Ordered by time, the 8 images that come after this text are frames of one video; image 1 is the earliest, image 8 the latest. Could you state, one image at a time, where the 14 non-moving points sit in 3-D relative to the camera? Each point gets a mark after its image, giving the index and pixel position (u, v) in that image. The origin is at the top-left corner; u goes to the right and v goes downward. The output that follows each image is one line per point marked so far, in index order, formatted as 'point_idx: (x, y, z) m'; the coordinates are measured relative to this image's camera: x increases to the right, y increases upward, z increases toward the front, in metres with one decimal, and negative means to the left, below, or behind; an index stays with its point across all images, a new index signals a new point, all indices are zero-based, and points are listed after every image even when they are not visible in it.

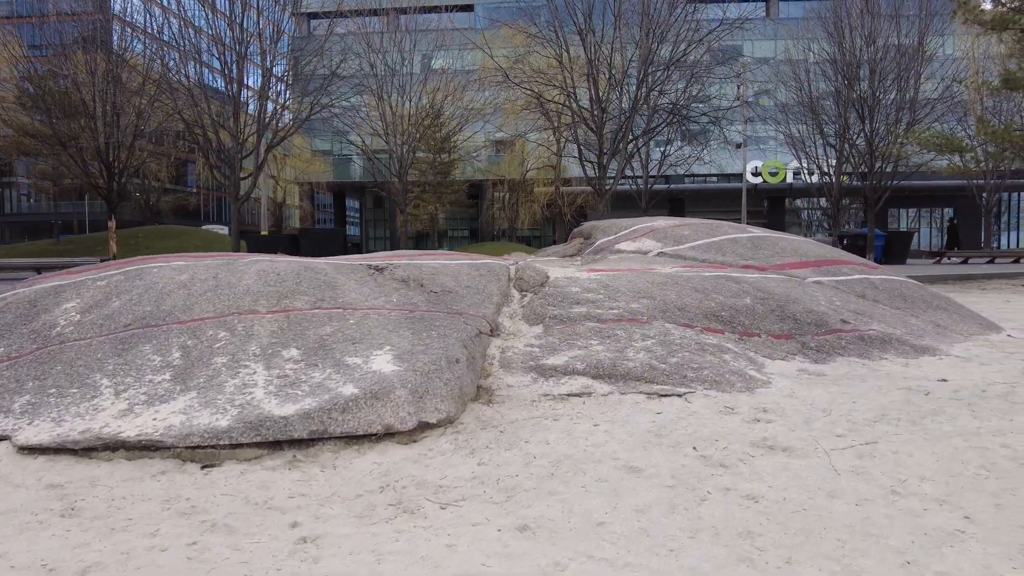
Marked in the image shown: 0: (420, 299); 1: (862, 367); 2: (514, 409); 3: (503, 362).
0: (-0.9, -0.1, +6.4) m
1: (+3.5, -0.8, +6.5) m
2: (0.0, -0.9, +5.0) m
3: (-0.1, -0.7, +5.7) m
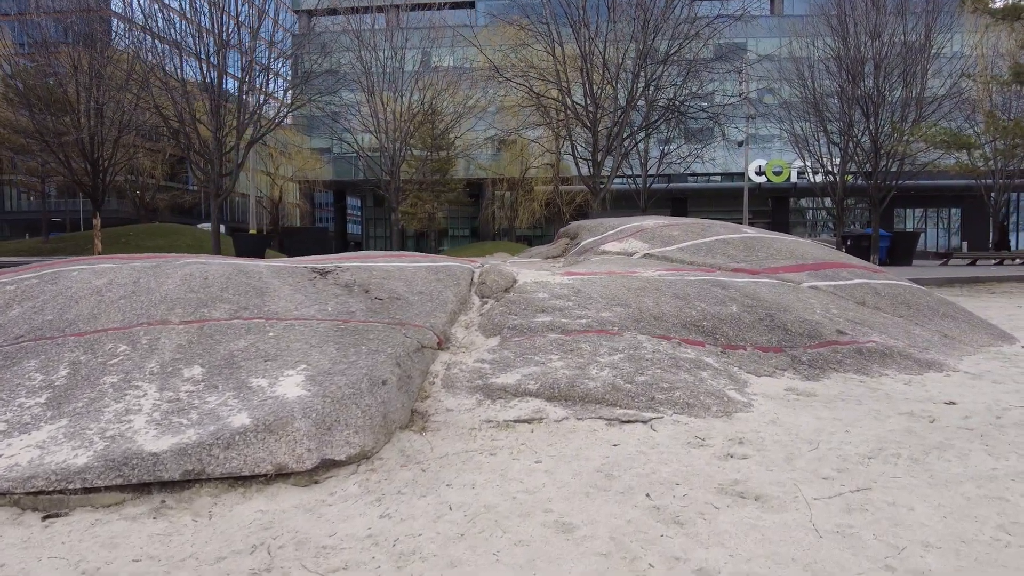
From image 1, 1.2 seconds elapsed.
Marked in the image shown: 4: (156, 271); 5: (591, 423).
0: (-1.3, -0.2, +5.7) m
1: (+3.1, -0.9, +5.8) m
2: (-0.4, -1.0, +4.3) m
3: (-0.5, -0.7, +5.0) m
4: (-3.4, +0.1, +6.2) m
5: (+0.5, -0.9, +4.5) m
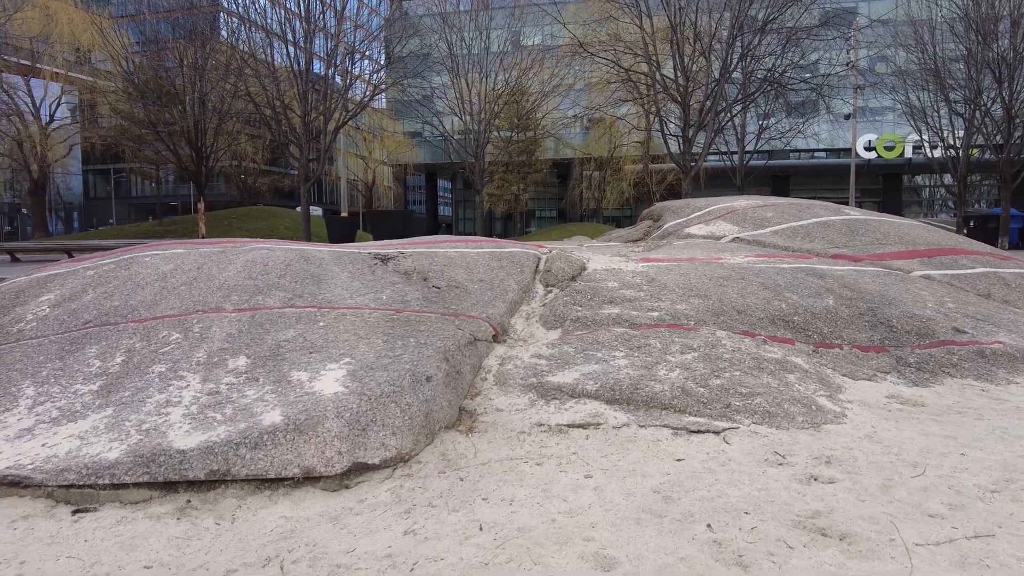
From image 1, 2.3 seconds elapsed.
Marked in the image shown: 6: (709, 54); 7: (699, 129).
0: (-0.8, -0.1, +5.4) m
1: (+3.6, -0.8, +4.9) m
2: (-0.1, -1.0, +4.0) m
3: (-0.1, -0.6, +4.7) m
4: (-2.8, +0.3, +6.2) m
5: (+0.9, -0.9, +4.1) m
6: (+5.6, +6.6, +18.3) m
7: (+5.6, +4.8, +19.6) m
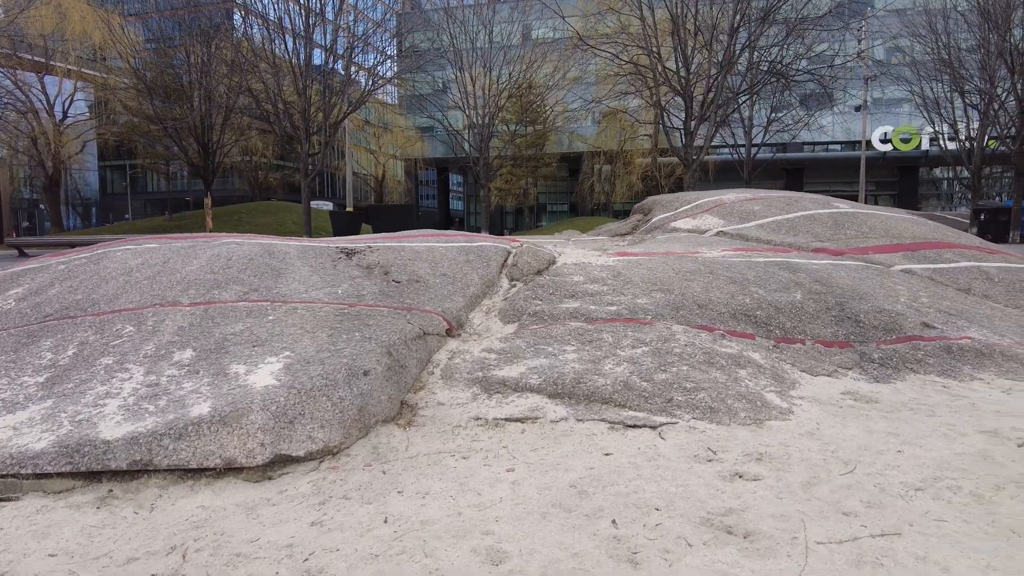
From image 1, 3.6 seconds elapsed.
0: (-1.2, 0.0, +5.5) m
1: (+3.2, -0.8, +4.9) m
2: (-0.5, -0.9, +4.0) m
3: (-0.5, -0.6, +4.7) m
4: (-3.1, +0.3, +6.2) m
5: (+0.5, -0.9, +4.0) m
6: (+5.6, +6.7, +18.0) m
7: (+5.6, +5.0, +19.4) m
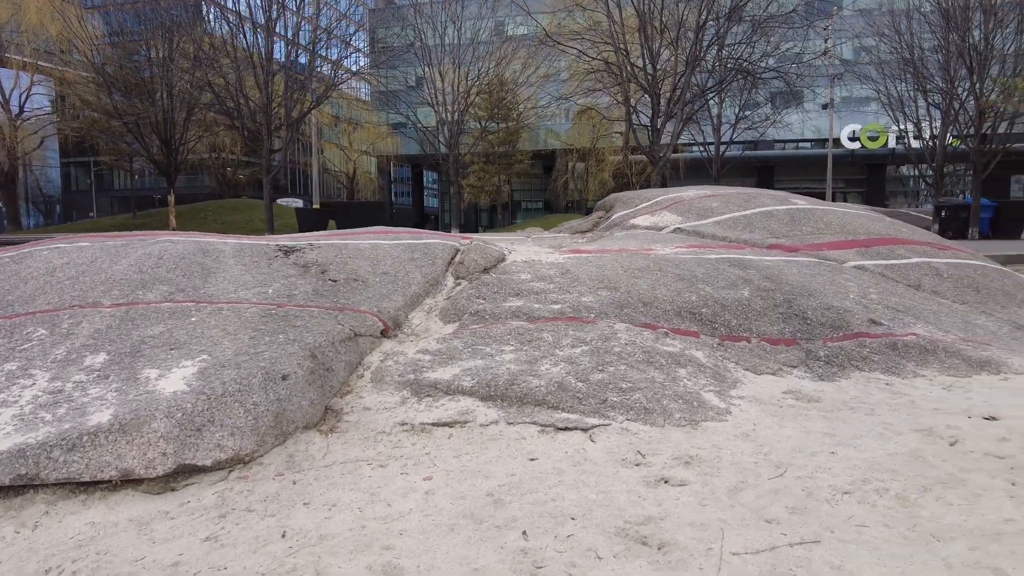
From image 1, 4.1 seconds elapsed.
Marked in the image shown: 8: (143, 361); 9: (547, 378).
0: (-1.7, 0.0, +5.2) m
1: (+2.7, -0.7, +4.8) m
2: (-1.0, -0.9, +3.8) m
3: (-0.9, -0.6, +4.5) m
4: (-3.6, +0.3, +6.0) m
5: (0.0, -0.9, +3.9) m
6: (+4.7, +6.8, +18.0) m
7: (+4.6, +5.1, +19.4) m
8: (-2.3, -0.5, +4.1) m
9: (+0.2, -0.6, +4.3) m
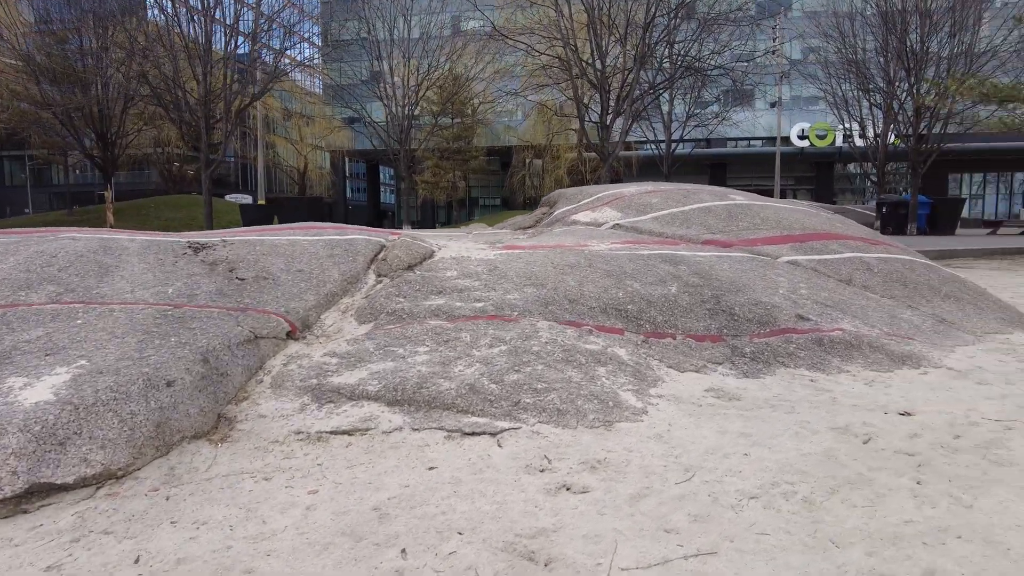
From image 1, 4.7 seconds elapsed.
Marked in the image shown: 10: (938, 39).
0: (-2.3, 0.0, +4.9) m
1: (+2.1, -0.7, +4.7) m
2: (-1.5, -0.9, +3.5) m
3: (-1.5, -0.6, +4.2) m
4: (-4.3, +0.3, +5.5) m
5: (-0.5, -0.8, +3.7) m
6: (+3.2, +6.9, +18.0) m
7: (+3.1, +5.2, +19.4) m
8: (-2.9, -0.5, +3.7) m
9: (-0.3, -0.6, +4.1) m
10: (+12.1, +7.0, +18.5) m
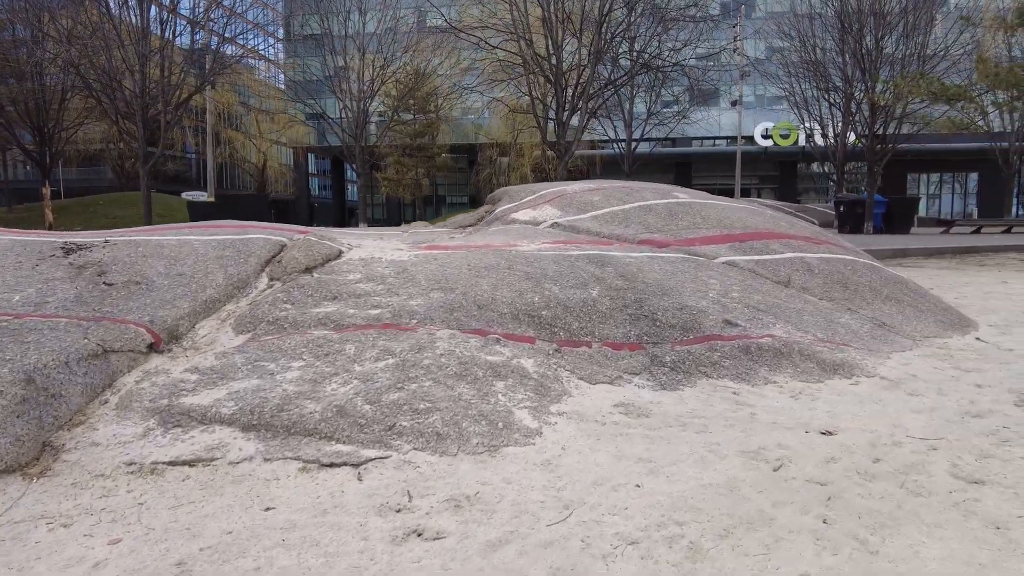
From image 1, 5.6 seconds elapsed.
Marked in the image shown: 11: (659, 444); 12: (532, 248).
0: (-3.0, -0.1, +4.3) m
1: (+1.4, -0.7, +4.4) m
2: (-2.1, -0.9, +3.0) m
3: (-2.2, -0.6, +3.7) m
4: (-5.0, +0.3, +4.9) m
5: (-1.2, -0.9, +3.2) m
6: (+1.9, +6.9, +17.7) m
7: (+1.8, +5.2, +19.0) m
8: (-3.5, -0.5, +3.1) m
9: (-1.0, -0.6, +3.6) m
10: (+10.8, +7.1, +18.5) m
11: (+0.8, -0.8, +3.6) m
12: (+0.2, +0.4, +6.8) m
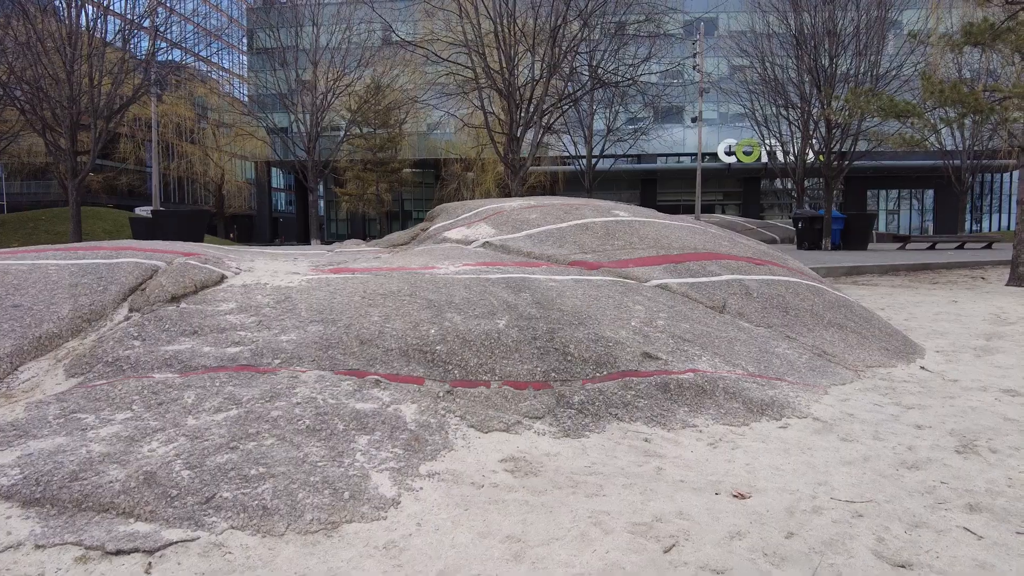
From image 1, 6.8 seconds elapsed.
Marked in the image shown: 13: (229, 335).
0: (-3.7, -0.3, +3.6) m
1: (+0.7, -0.9, +3.8) m
2: (-2.8, -1.1, +2.3) m
3: (-2.9, -0.8, +3.0) m
4: (-5.8, +0.1, +4.1) m
5: (-1.8, -1.1, +2.5) m
6: (+0.6, +6.4, +17.3) m
7: (+0.4, +4.6, +18.6) m
8: (-4.2, -0.7, +2.4) m
9: (-1.7, -0.8, +3.0) m
10: (+9.4, +6.6, +18.5) m
11: (+0.1, -1.0, +3.0) m
12: (-0.6, +0.2, +6.2) m
13: (-1.9, -0.3, +4.3) m
